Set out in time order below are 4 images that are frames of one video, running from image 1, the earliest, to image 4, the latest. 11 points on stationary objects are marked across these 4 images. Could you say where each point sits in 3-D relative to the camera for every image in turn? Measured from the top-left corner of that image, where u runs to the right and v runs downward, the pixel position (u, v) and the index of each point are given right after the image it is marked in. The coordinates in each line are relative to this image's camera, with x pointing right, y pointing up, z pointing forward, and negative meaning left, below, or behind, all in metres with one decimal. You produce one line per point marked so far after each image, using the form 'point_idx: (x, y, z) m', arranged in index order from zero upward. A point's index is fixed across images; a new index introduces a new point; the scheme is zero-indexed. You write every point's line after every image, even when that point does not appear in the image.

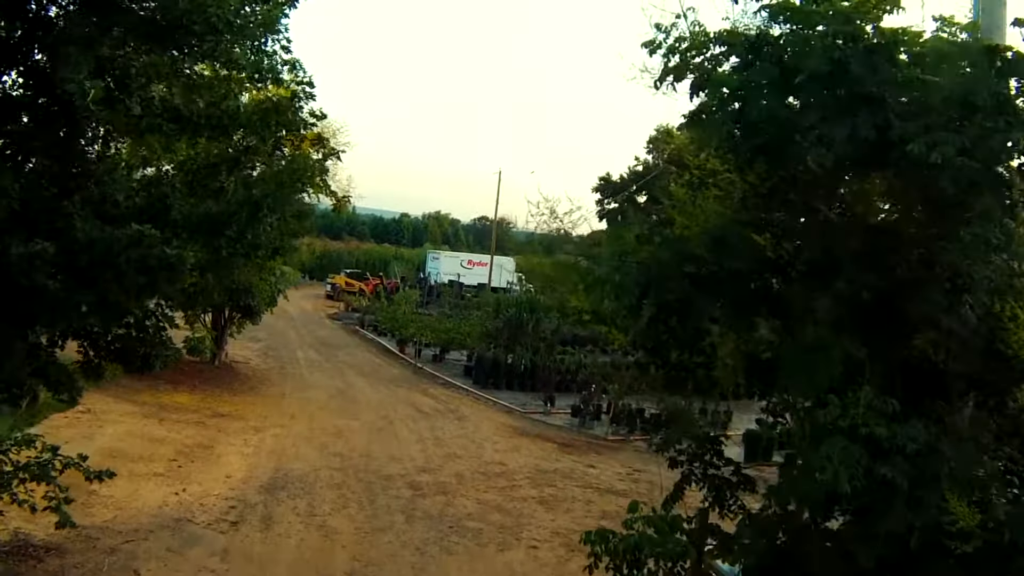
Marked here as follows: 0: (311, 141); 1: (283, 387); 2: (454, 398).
0: (-3.4, +2.5, +13.1) m
1: (-4.1, -1.8, +13.9) m
2: (-1.1, -2.0, +14.4) m
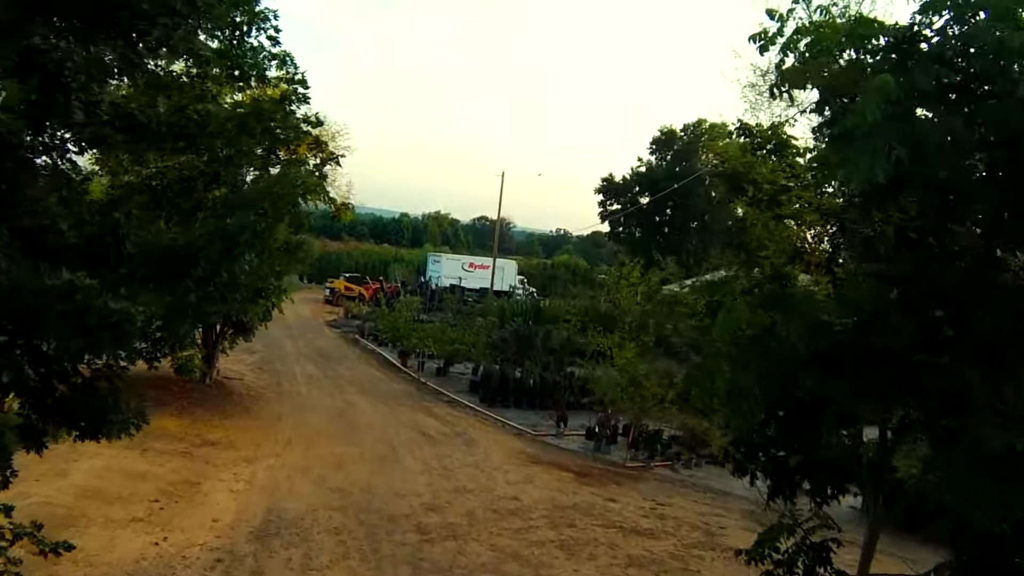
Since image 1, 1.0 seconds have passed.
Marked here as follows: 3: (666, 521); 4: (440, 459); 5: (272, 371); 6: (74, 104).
0: (-3.2, +2.2, +12.2) m
1: (-3.9, -2.0, +13.0) m
2: (-0.9, -2.3, +13.5) m
3: (+1.9, -2.9, +9.6) m
4: (-1.0, -2.4, +11.0) m
5: (-5.0, -1.7, +16.1) m
6: (-1.9, +0.8, +3.3) m
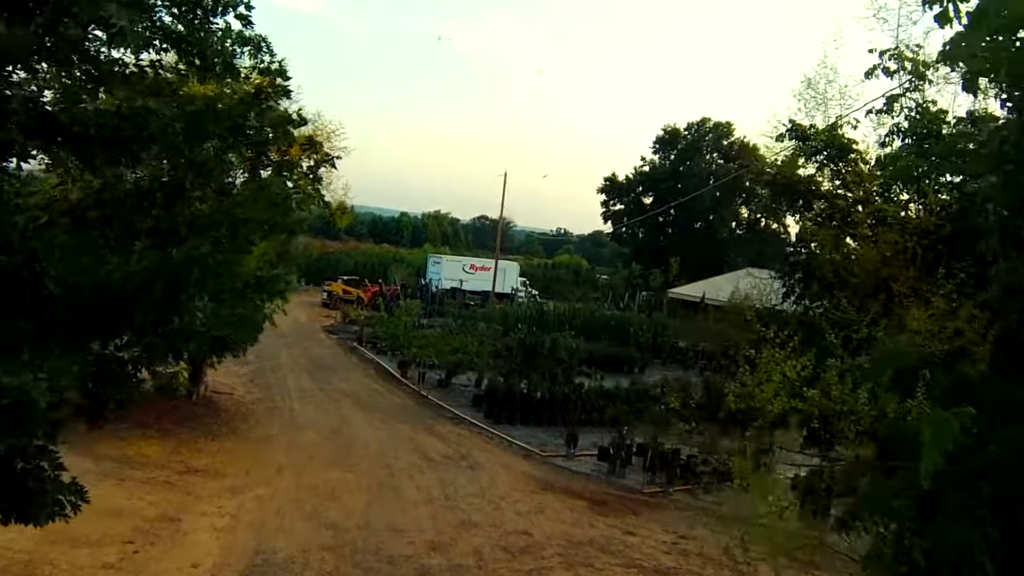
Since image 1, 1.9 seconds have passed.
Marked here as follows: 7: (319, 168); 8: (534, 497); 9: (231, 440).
0: (-3.1, +2.1, +11.3) m
1: (-3.8, -2.2, +12.2) m
2: (-0.8, -2.4, +12.7) m
3: (+2.0, -3.1, +8.8) m
4: (-0.9, -2.6, +10.2) m
5: (-4.9, -1.9, +15.3) m
6: (-1.7, +0.6, +2.5) m
7: (-2.9, +1.8, +11.6) m
8: (+0.3, -2.8, +10.3) m
9: (-4.1, -2.2, +11.2) m
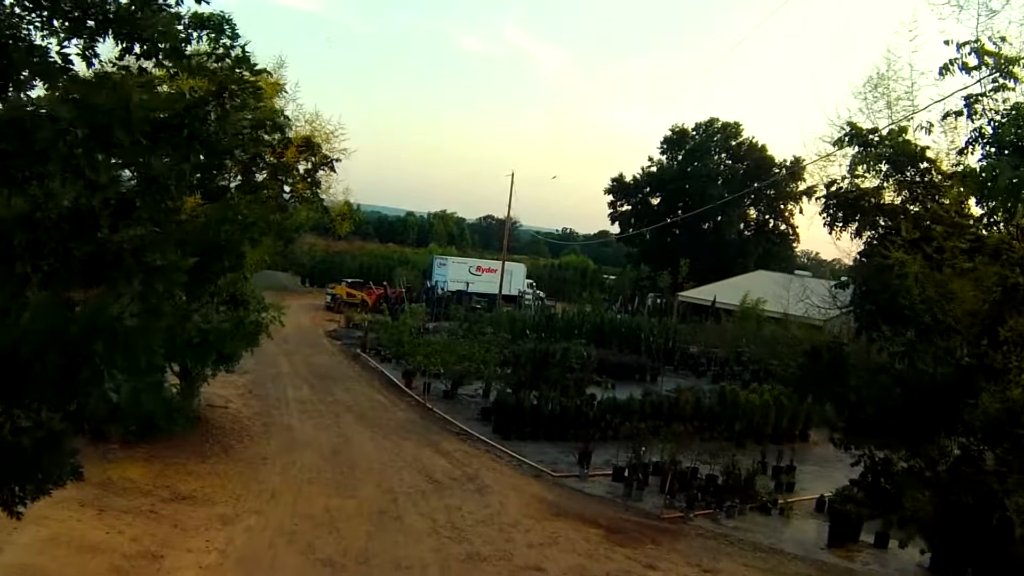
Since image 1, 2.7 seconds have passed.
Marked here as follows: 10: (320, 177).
0: (-2.9, +1.9, +10.7) m
1: (-3.7, -2.3, +11.5) m
2: (-0.6, -2.6, +12.0) m
3: (+2.2, -3.2, +8.1) m
4: (-0.8, -2.8, +9.5) m
5: (-4.7, -2.0, +14.6) m
6: (-1.6, +0.4, +1.8) m
7: (-2.8, +1.6, +11.0) m
8: (+0.4, -2.9, +9.6) m
9: (-3.9, -2.3, +10.6) m
10: (-2.8, +1.6, +11.2) m
